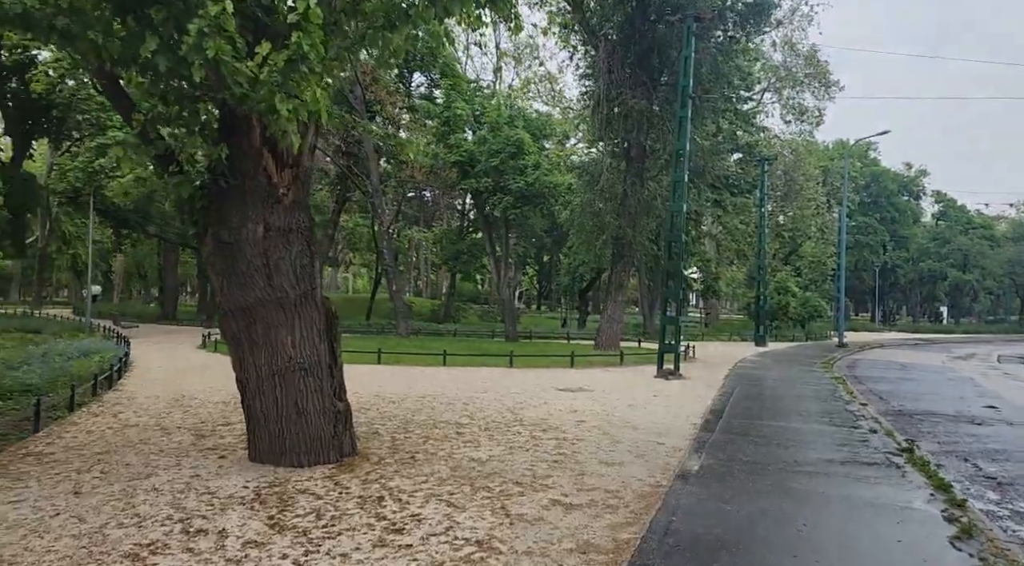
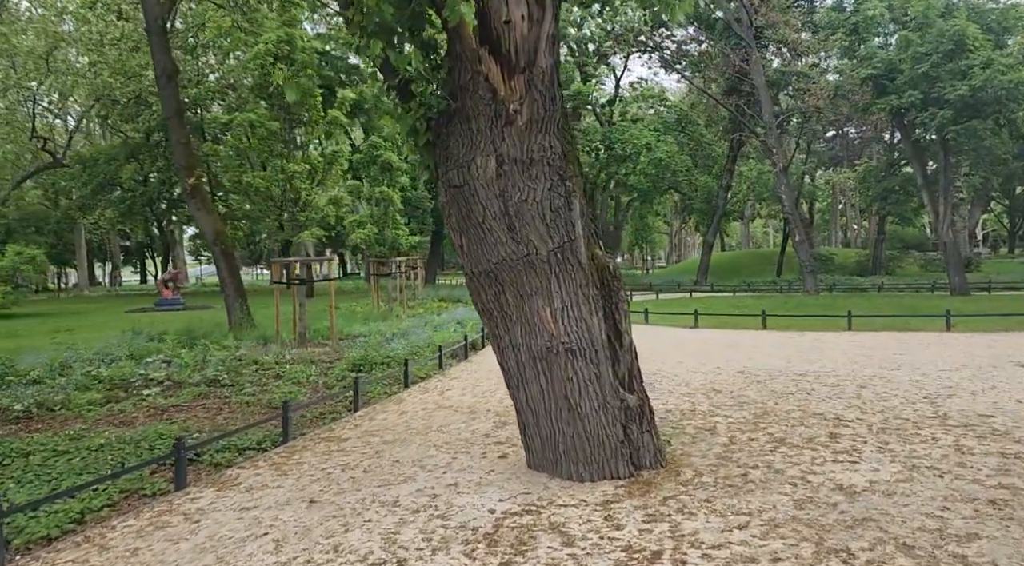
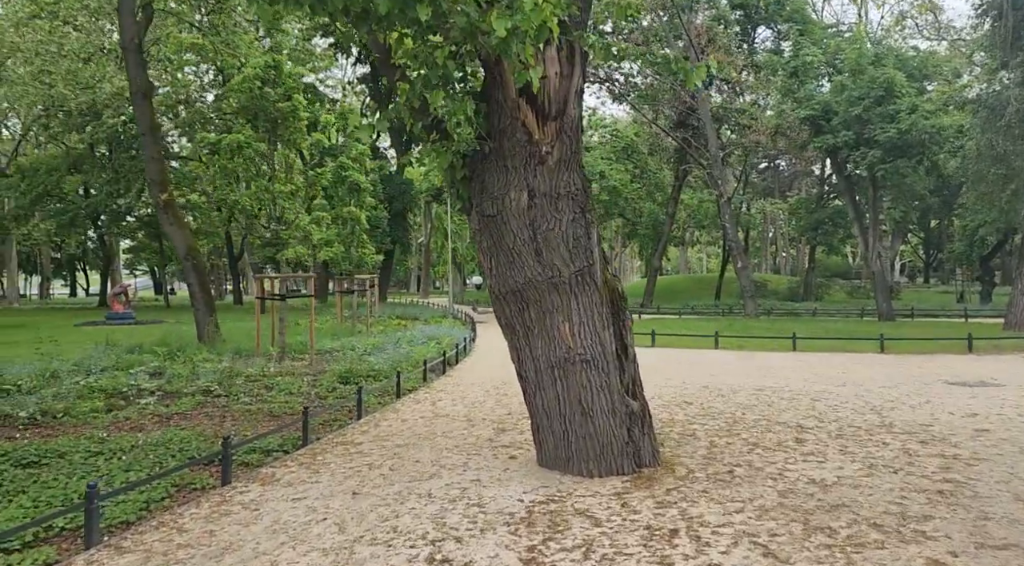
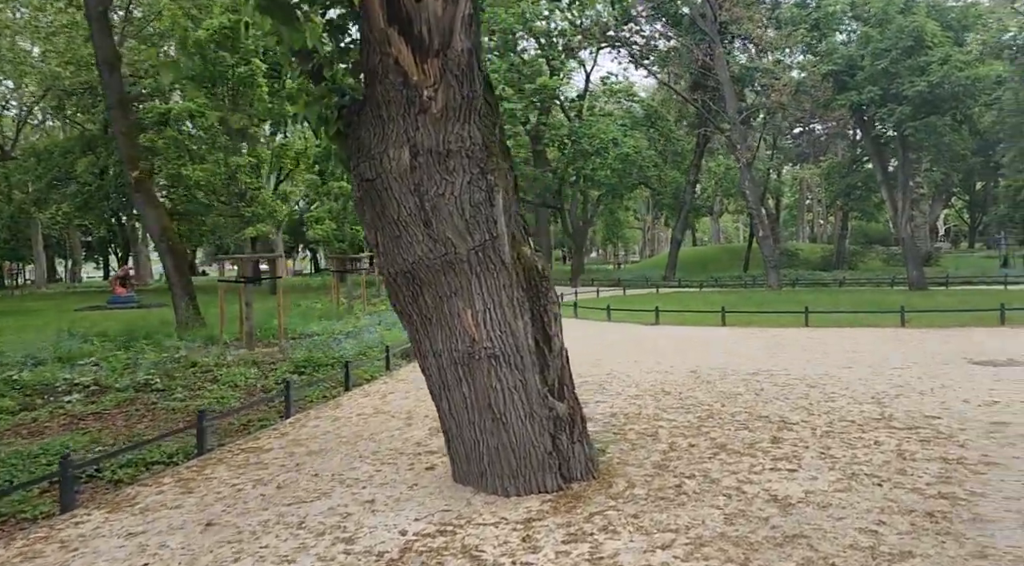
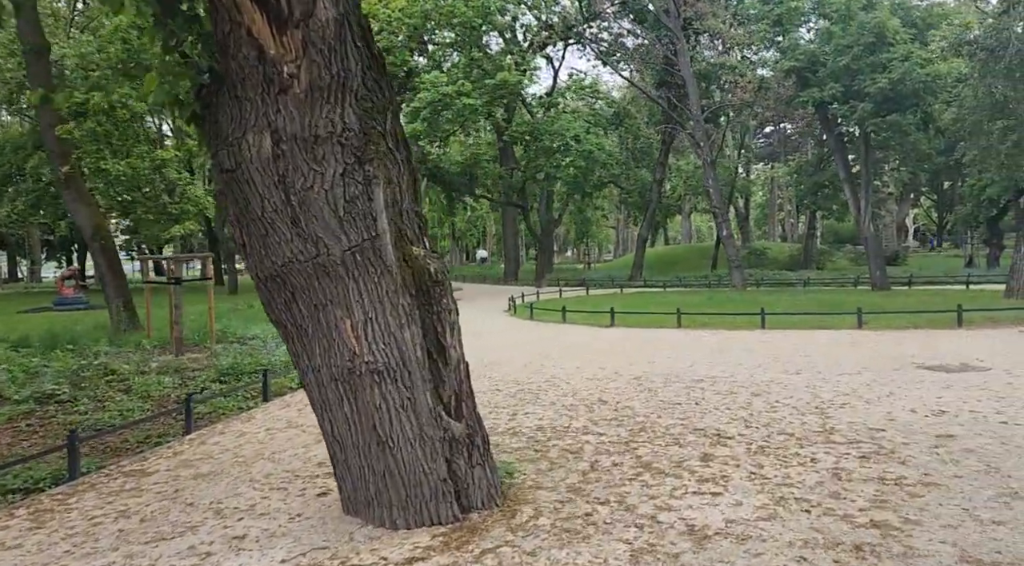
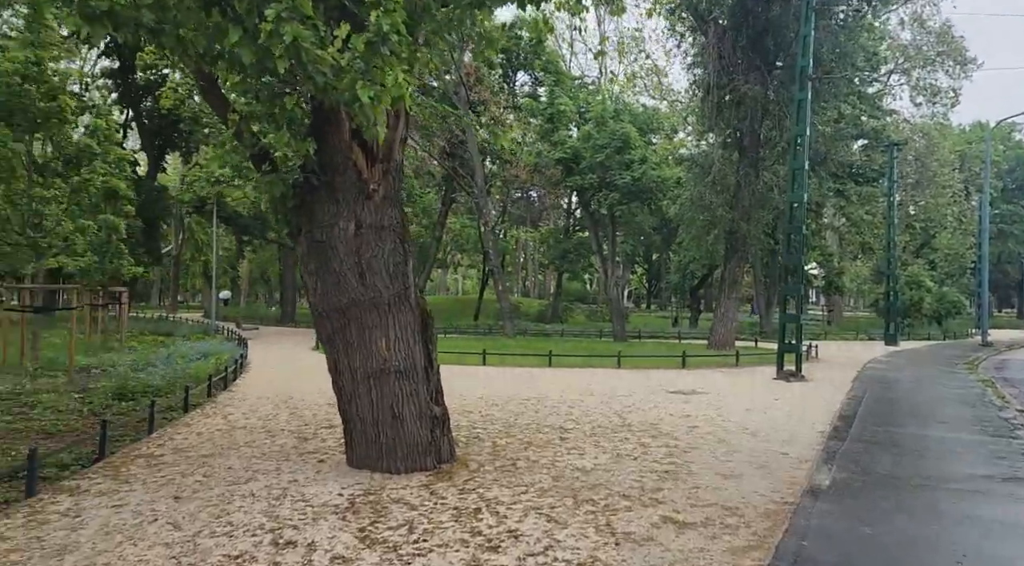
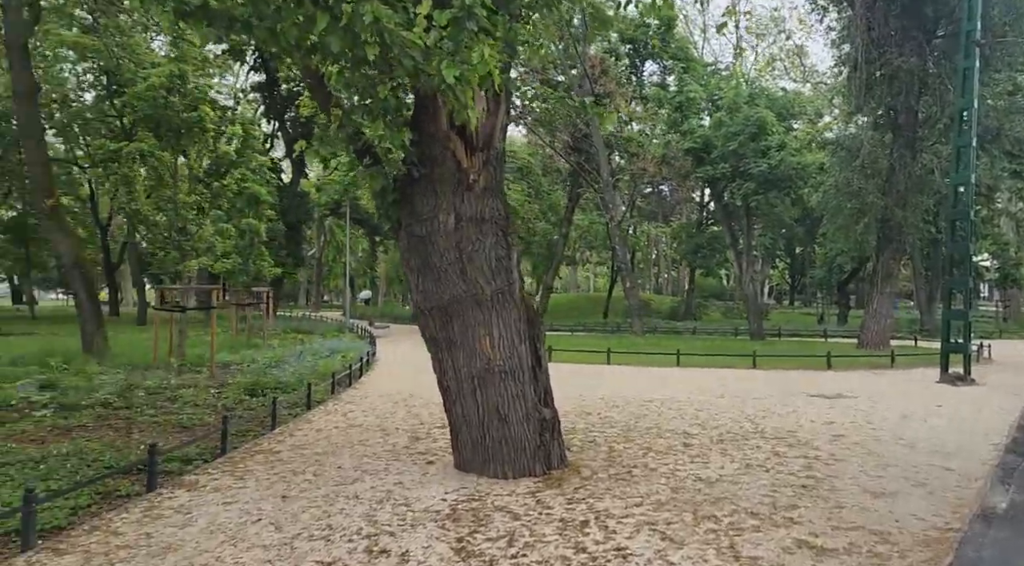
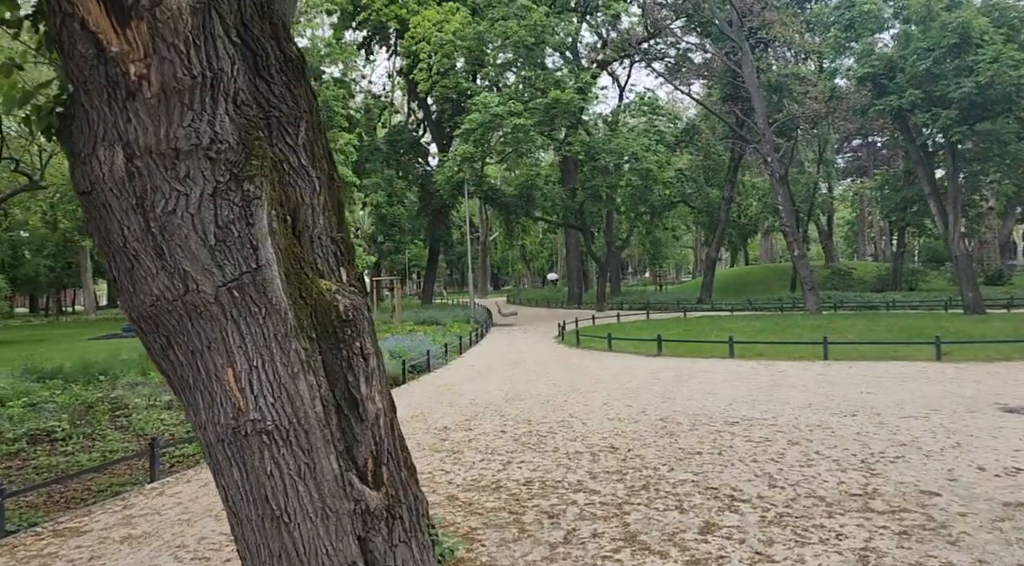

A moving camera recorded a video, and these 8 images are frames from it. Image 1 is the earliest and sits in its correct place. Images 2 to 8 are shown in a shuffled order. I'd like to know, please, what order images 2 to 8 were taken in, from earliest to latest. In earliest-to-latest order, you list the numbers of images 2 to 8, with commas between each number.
6, 7, 3, 2, 4, 5, 8
